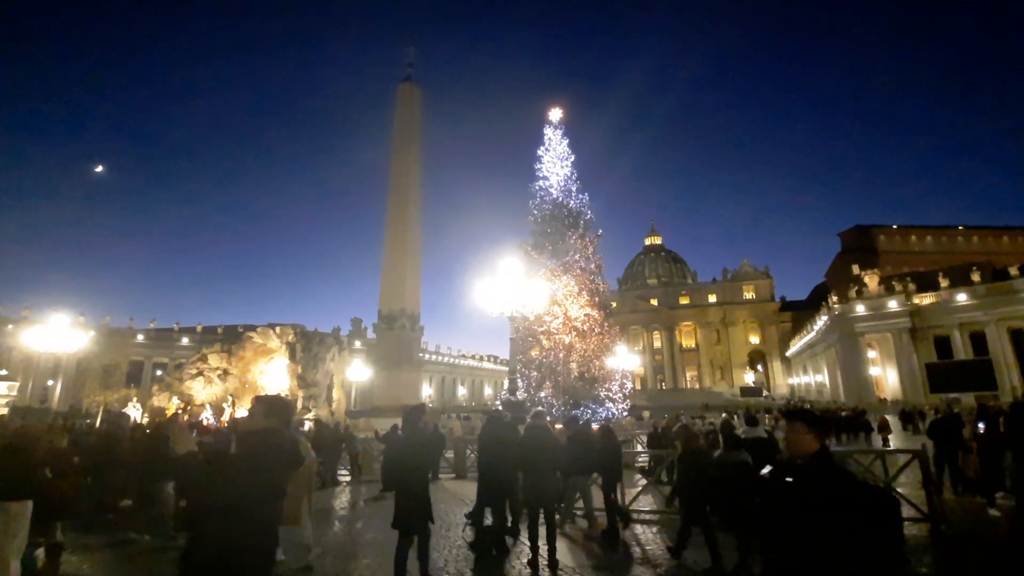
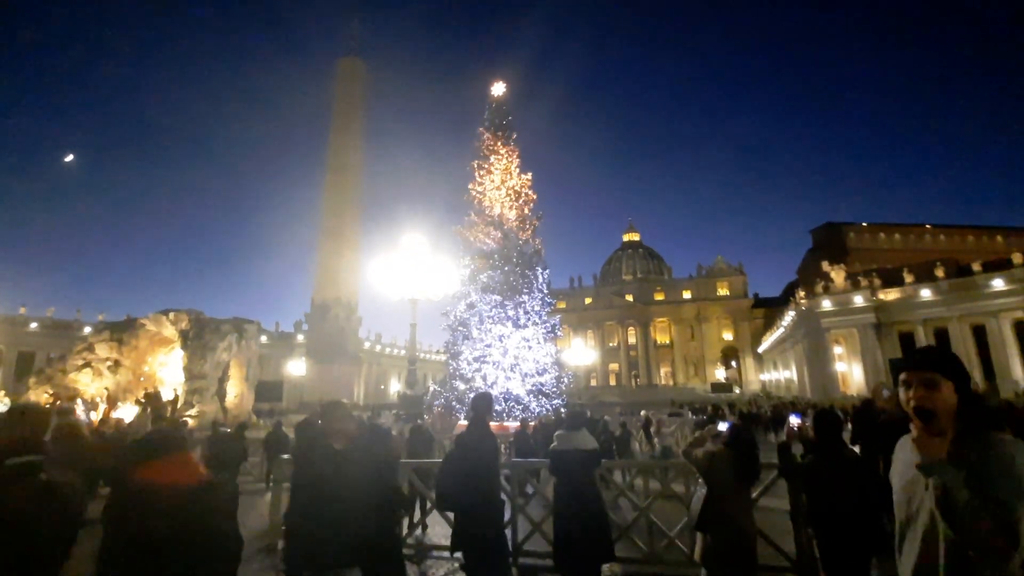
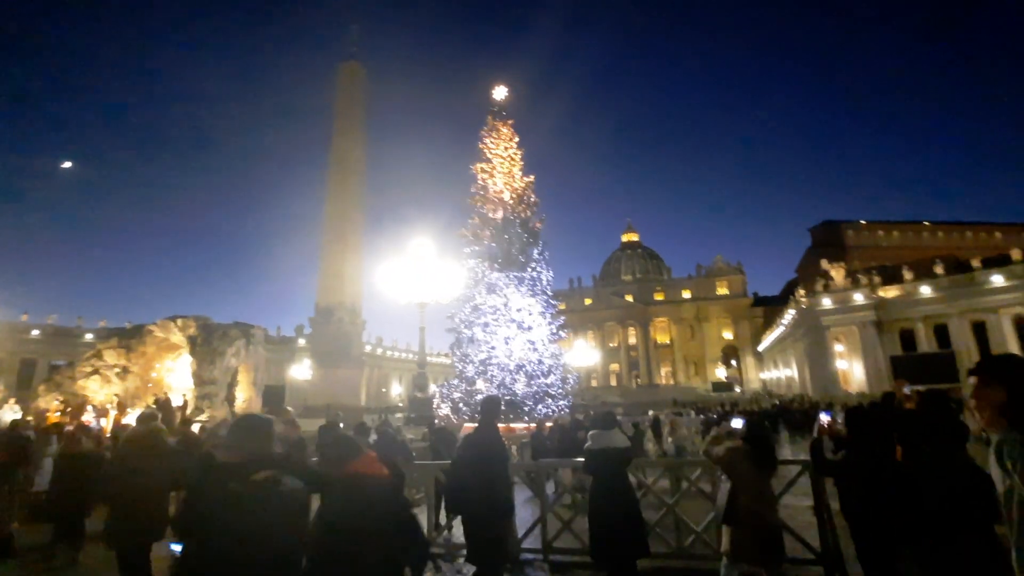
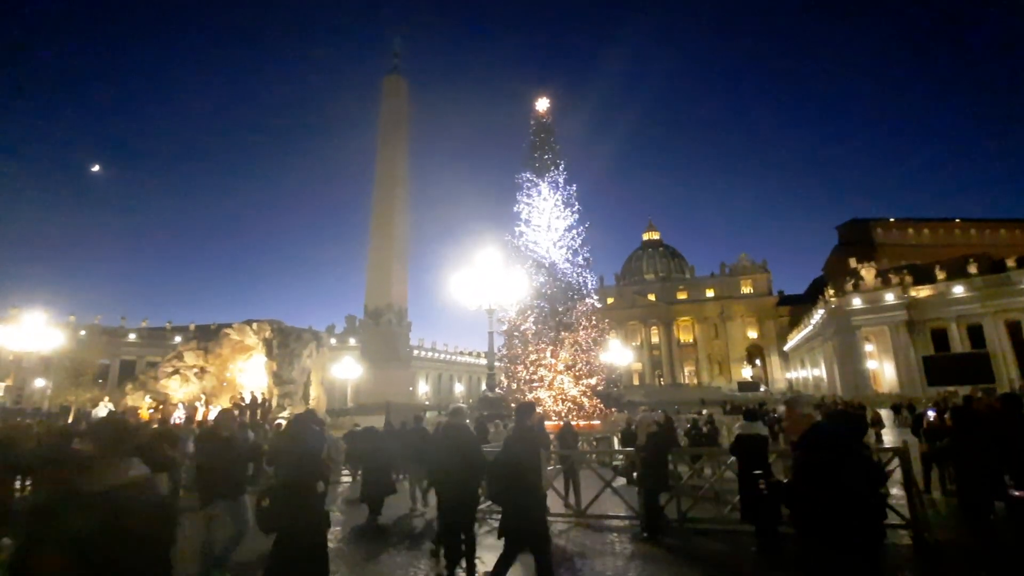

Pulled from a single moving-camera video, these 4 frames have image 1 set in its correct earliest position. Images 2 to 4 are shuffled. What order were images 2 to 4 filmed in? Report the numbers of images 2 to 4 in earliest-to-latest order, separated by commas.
4, 3, 2
